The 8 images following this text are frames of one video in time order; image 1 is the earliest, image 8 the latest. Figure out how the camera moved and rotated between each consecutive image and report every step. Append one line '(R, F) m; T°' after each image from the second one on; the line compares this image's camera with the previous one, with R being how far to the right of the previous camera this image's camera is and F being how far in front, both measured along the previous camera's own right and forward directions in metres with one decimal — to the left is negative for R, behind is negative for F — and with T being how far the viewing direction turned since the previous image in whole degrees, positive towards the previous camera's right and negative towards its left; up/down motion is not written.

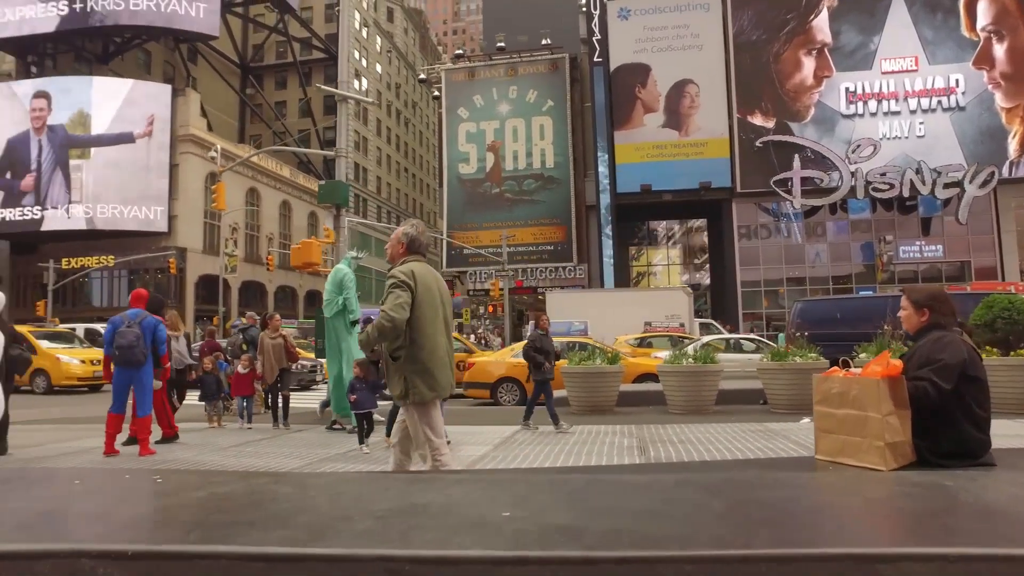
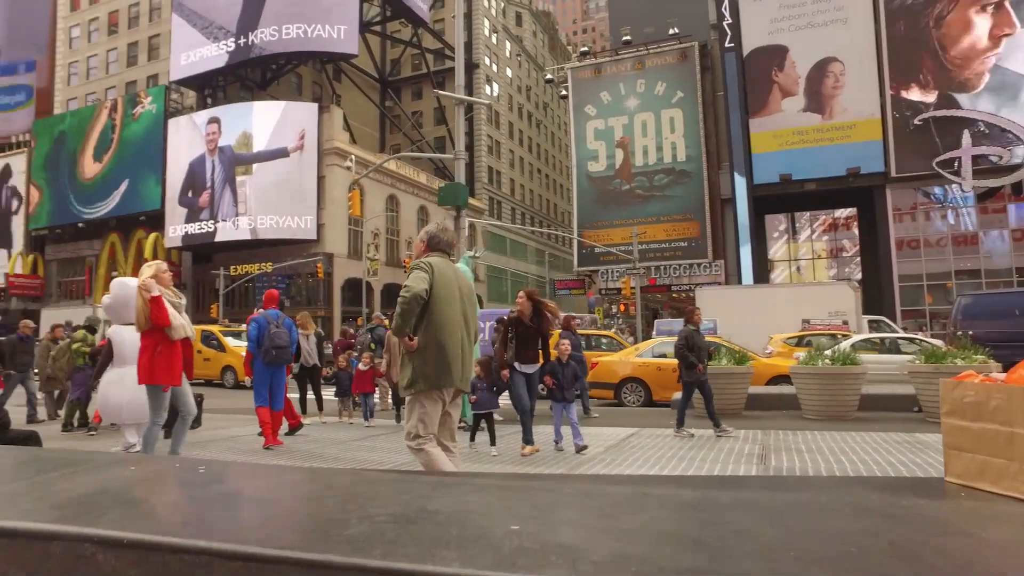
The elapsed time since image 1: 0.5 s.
(+0.3, +0.2) m; -12°
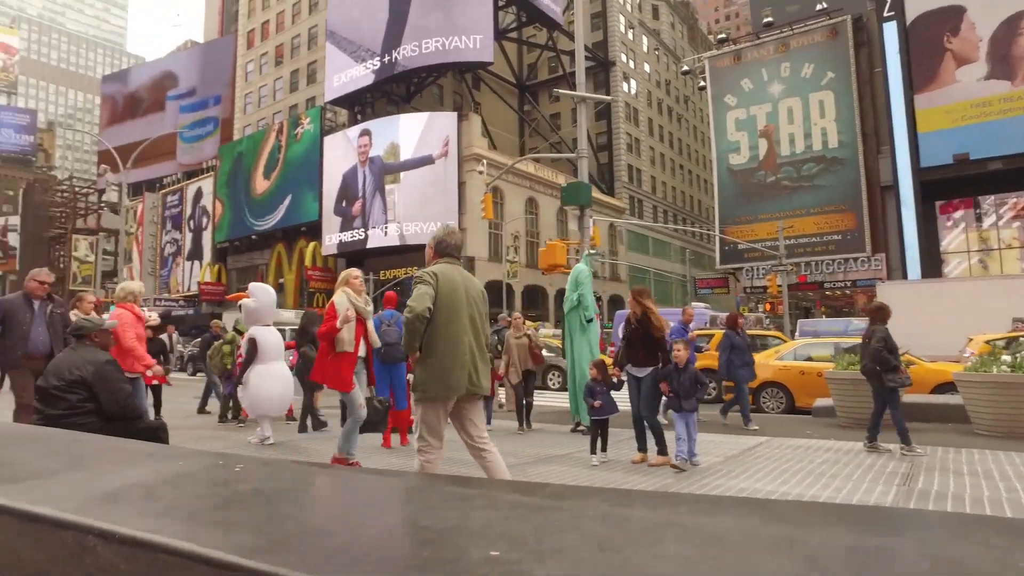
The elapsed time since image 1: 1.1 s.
(+0.3, +0.2) m; -12°
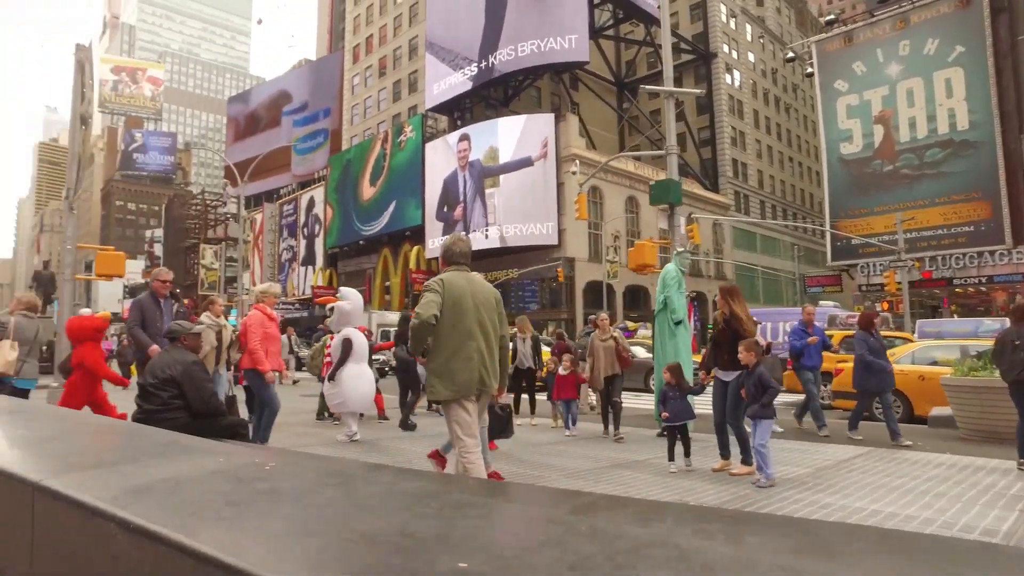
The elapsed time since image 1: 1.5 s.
(+0.3, +0.1) m; -9°
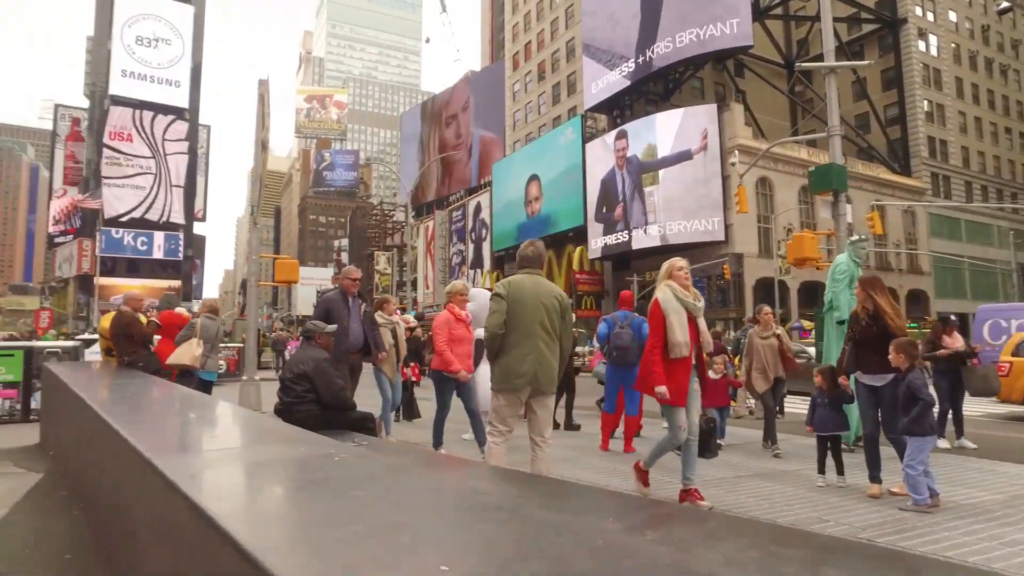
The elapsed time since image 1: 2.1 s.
(+0.4, +0.1) m; -14°
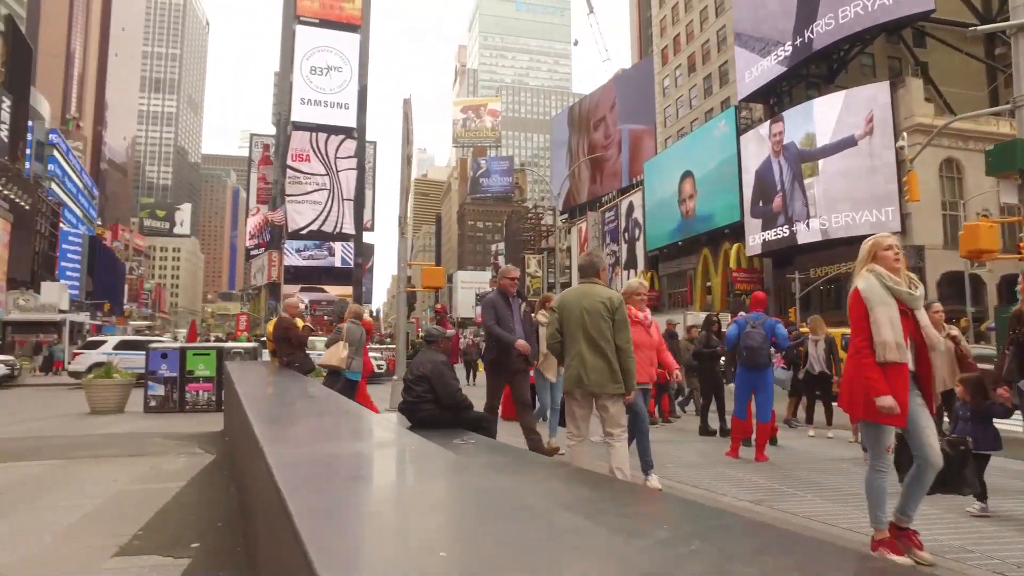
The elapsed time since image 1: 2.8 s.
(+0.4, -0.1) m; -13°
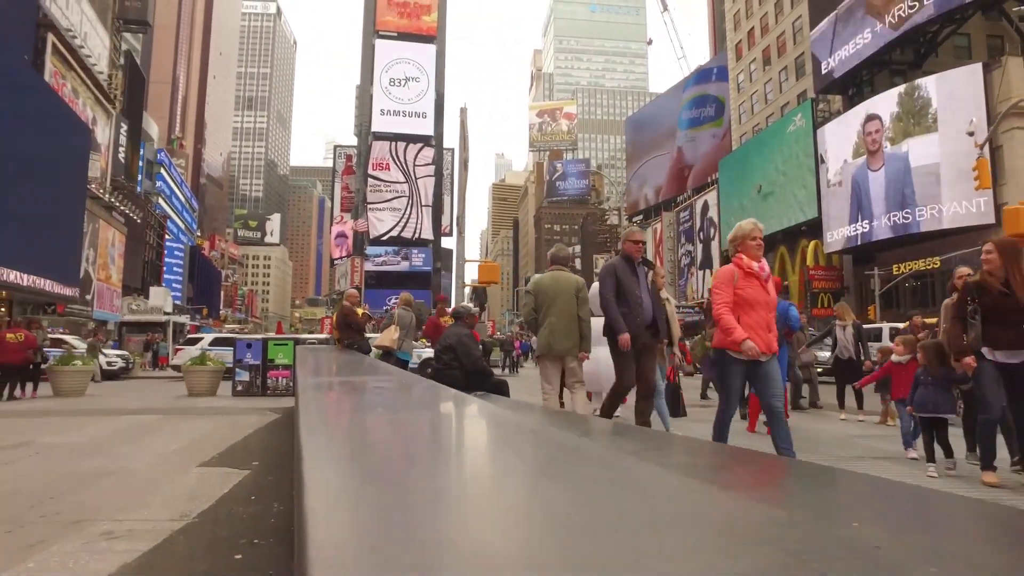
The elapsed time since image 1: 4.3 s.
(+0.6, -0.8) m; -7°
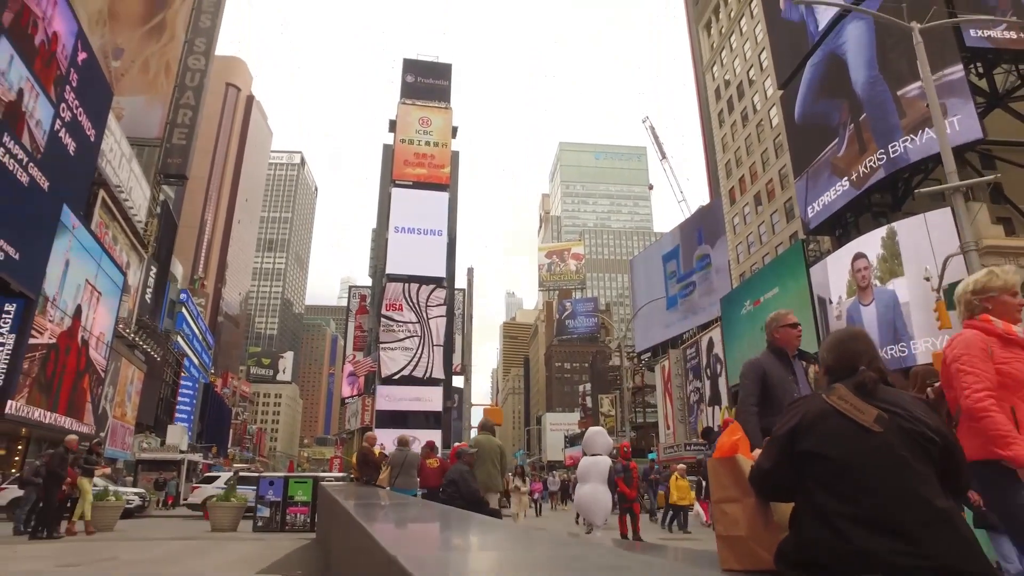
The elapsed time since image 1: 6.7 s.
(+0.2, -1.6) m; -1°
